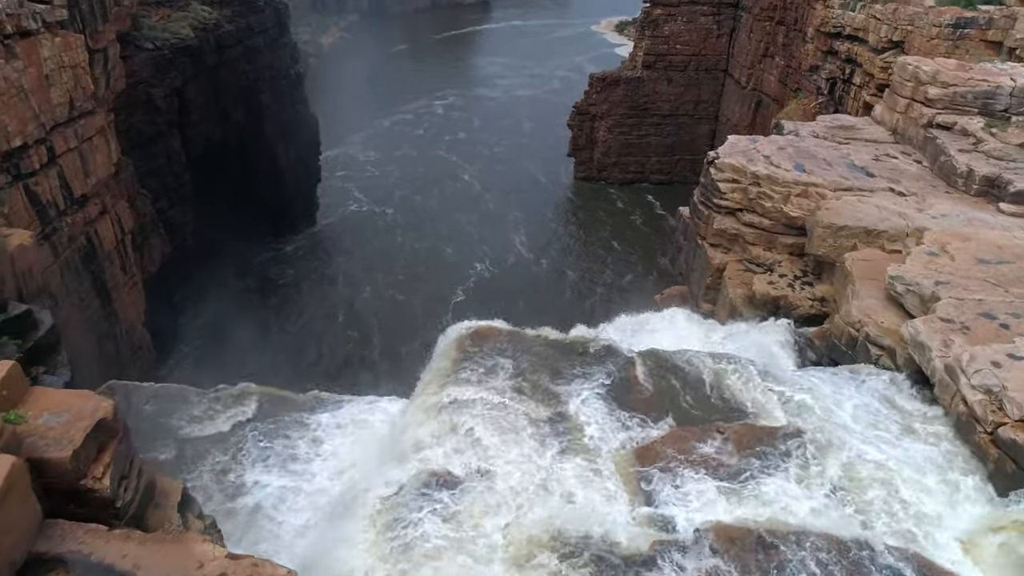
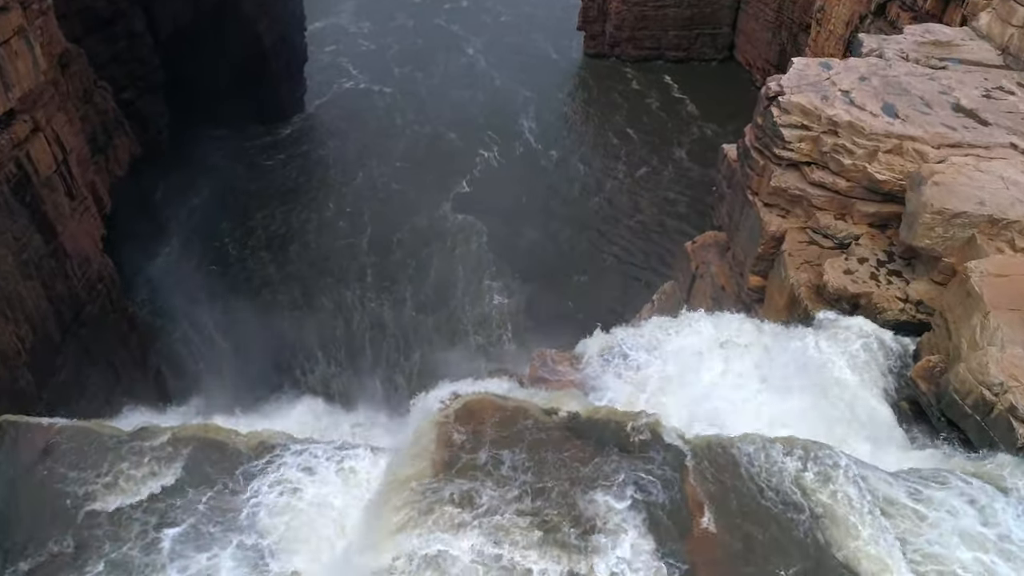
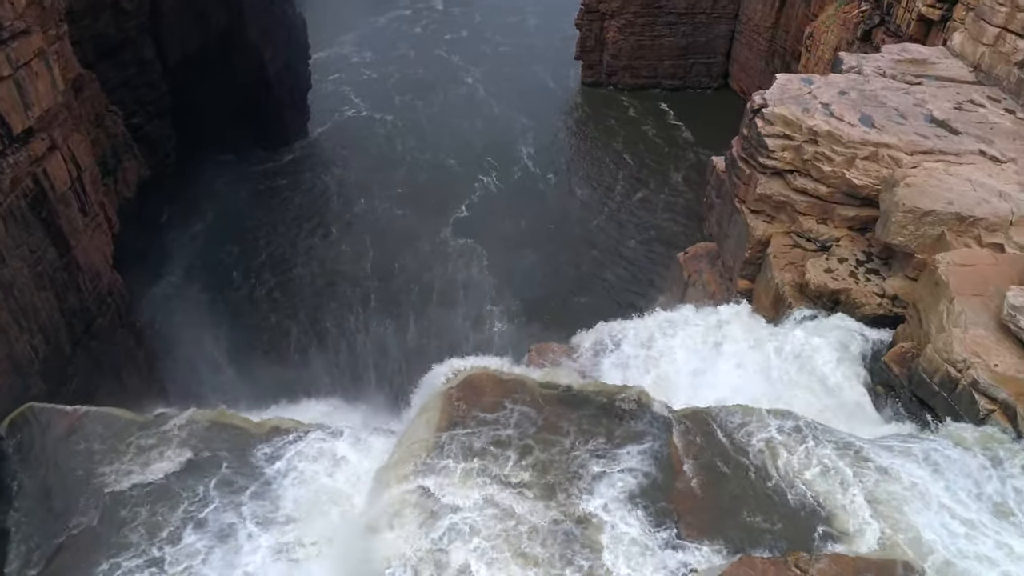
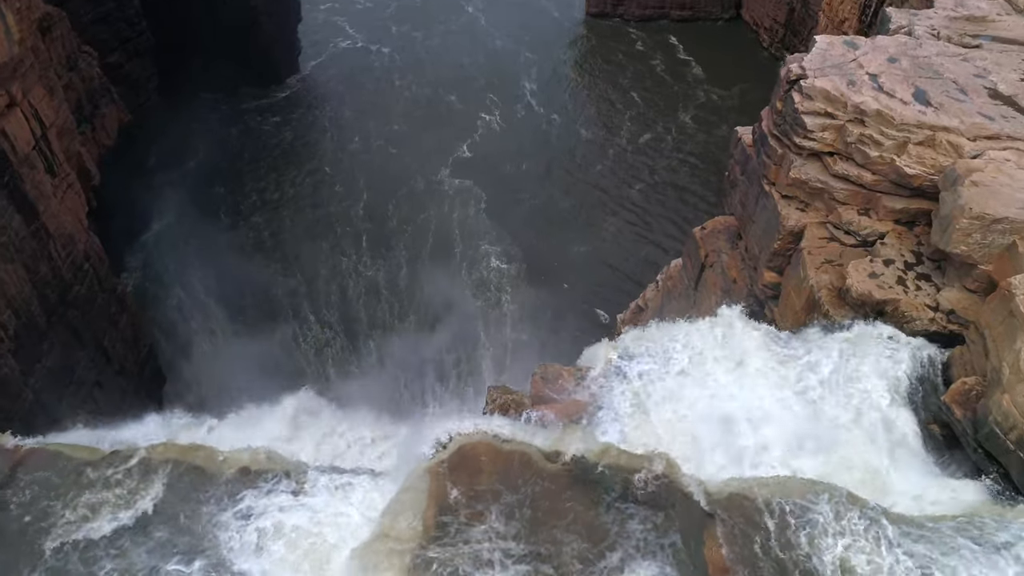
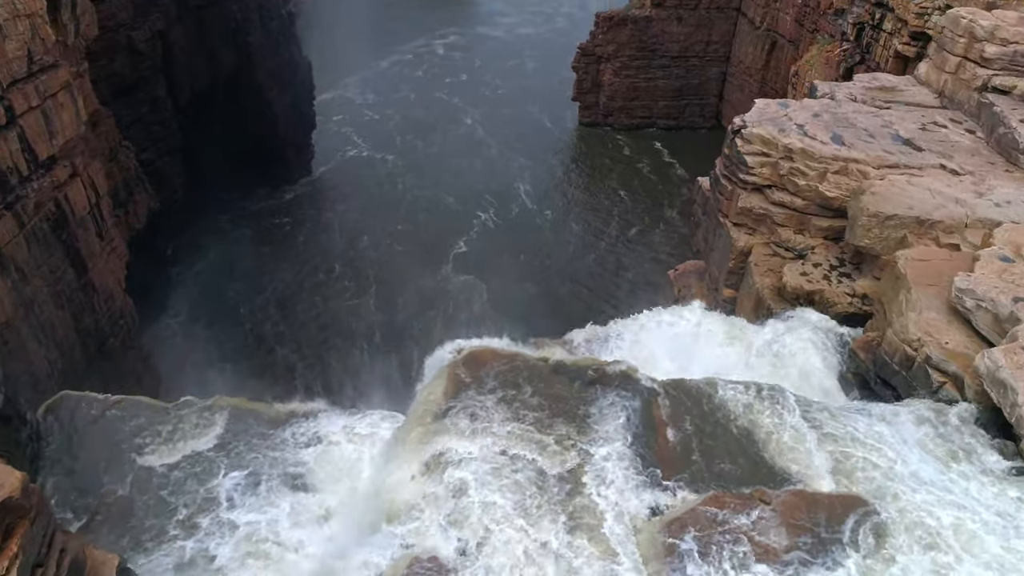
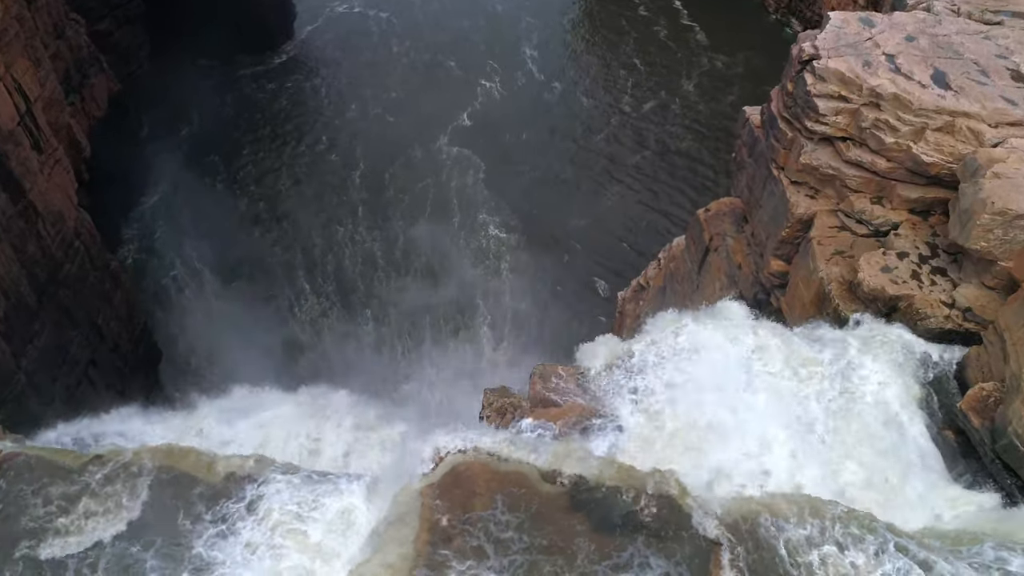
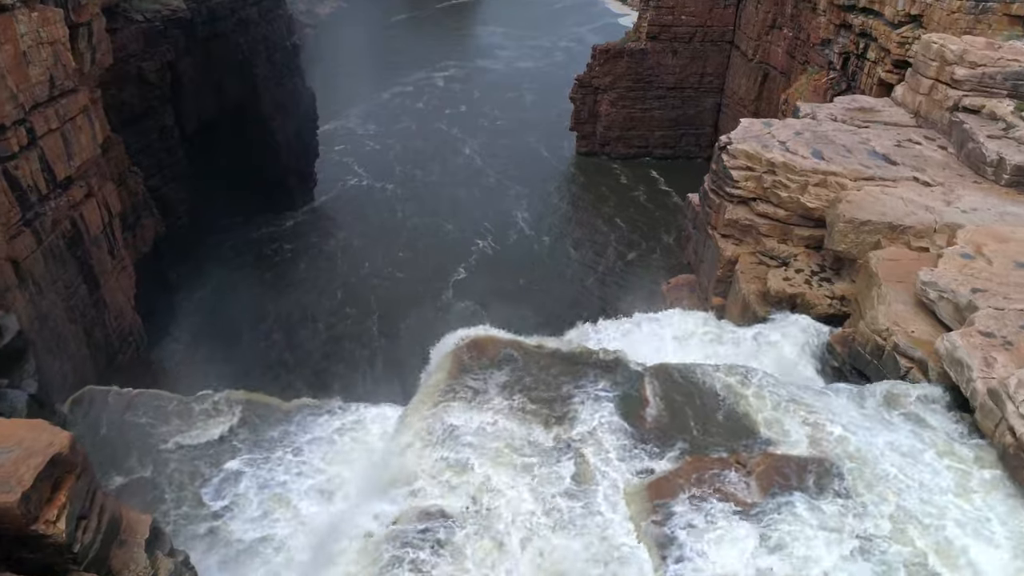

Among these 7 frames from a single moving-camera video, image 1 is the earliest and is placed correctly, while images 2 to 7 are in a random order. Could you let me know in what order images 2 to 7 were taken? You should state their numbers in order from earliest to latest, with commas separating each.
7, 5, 3, 2, 4, 6
